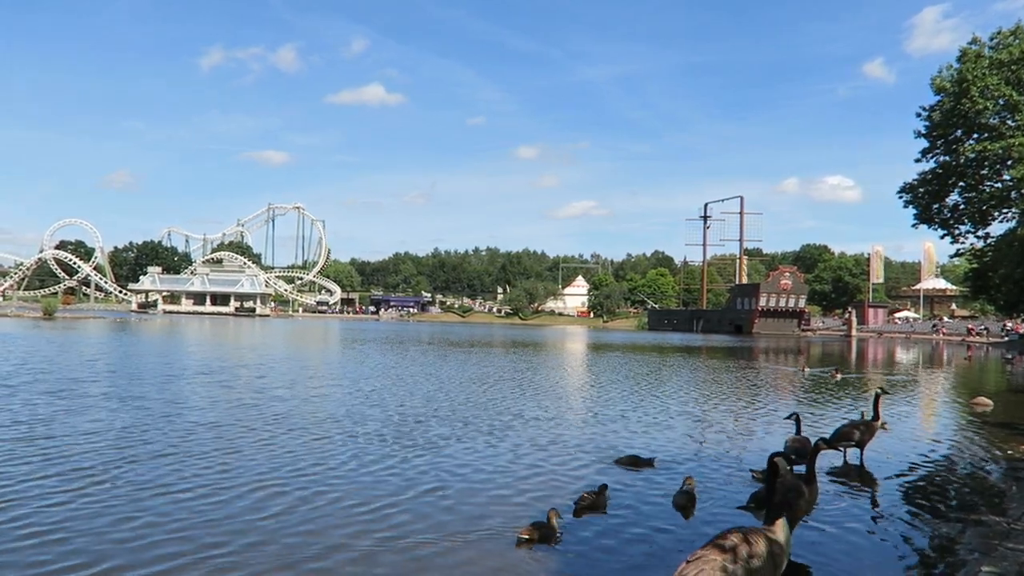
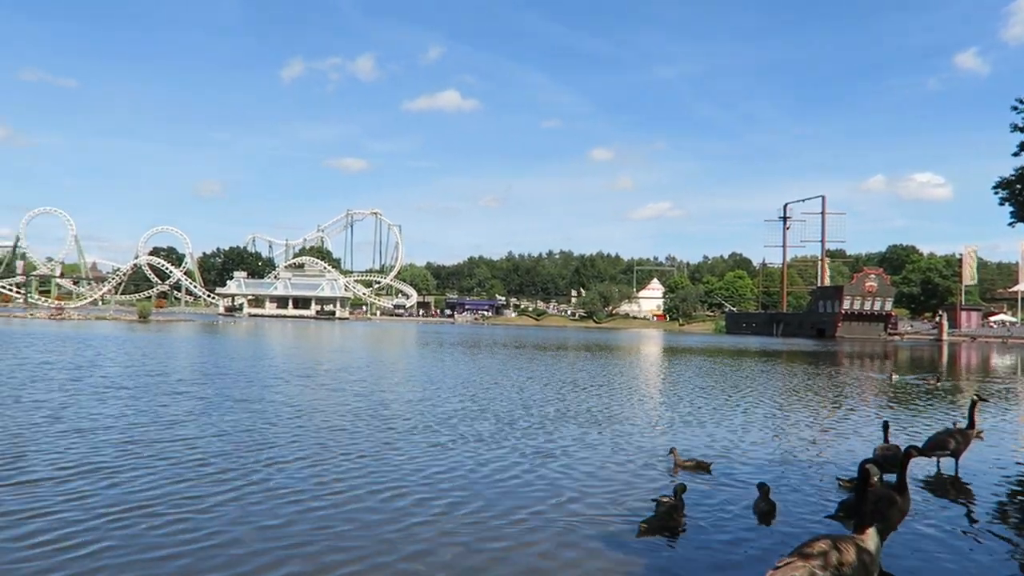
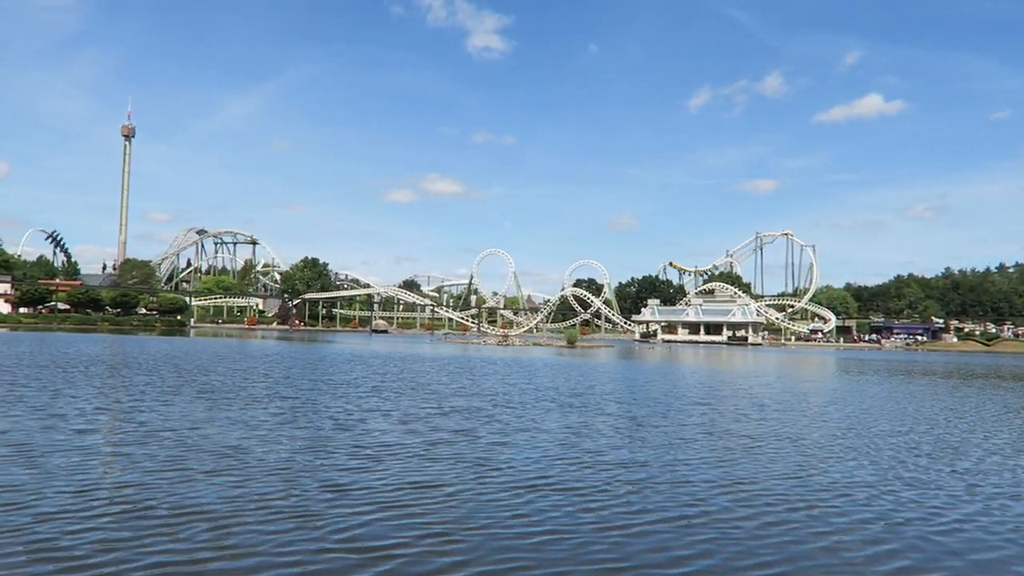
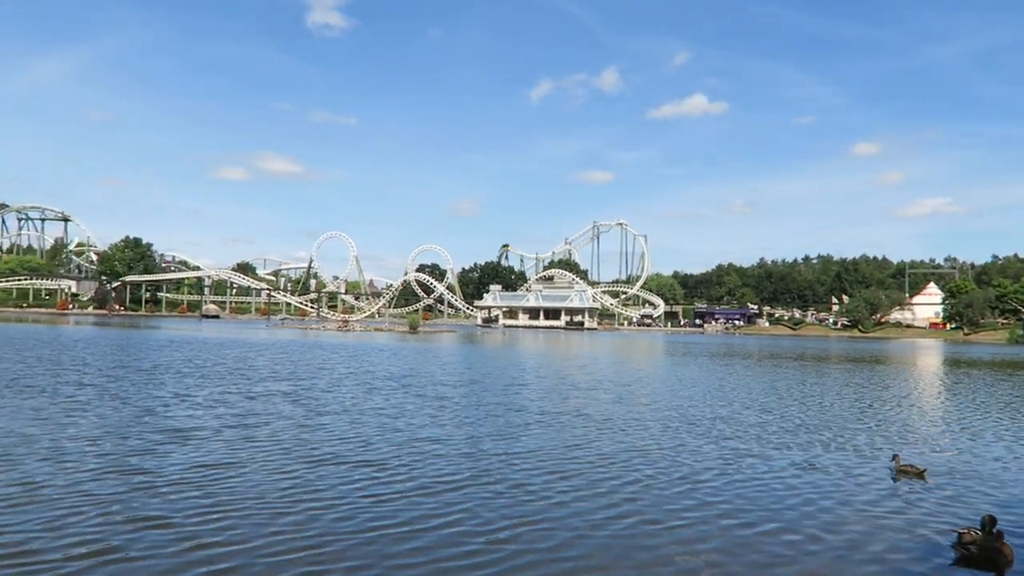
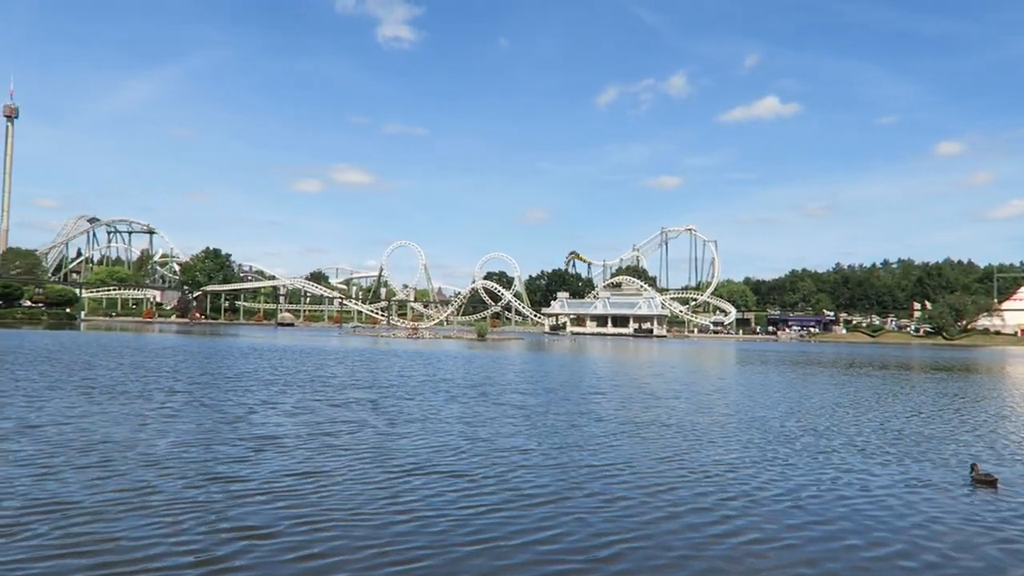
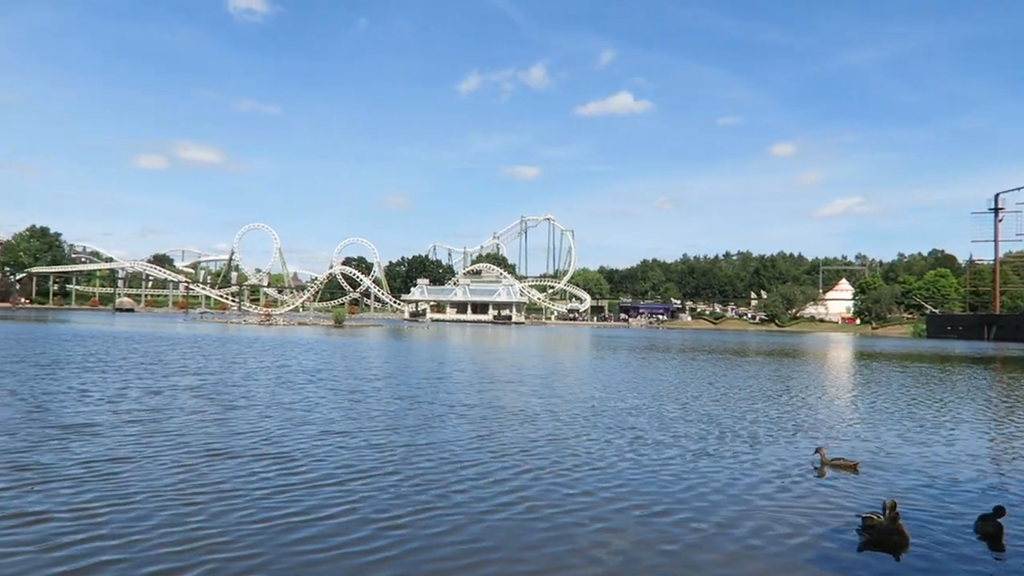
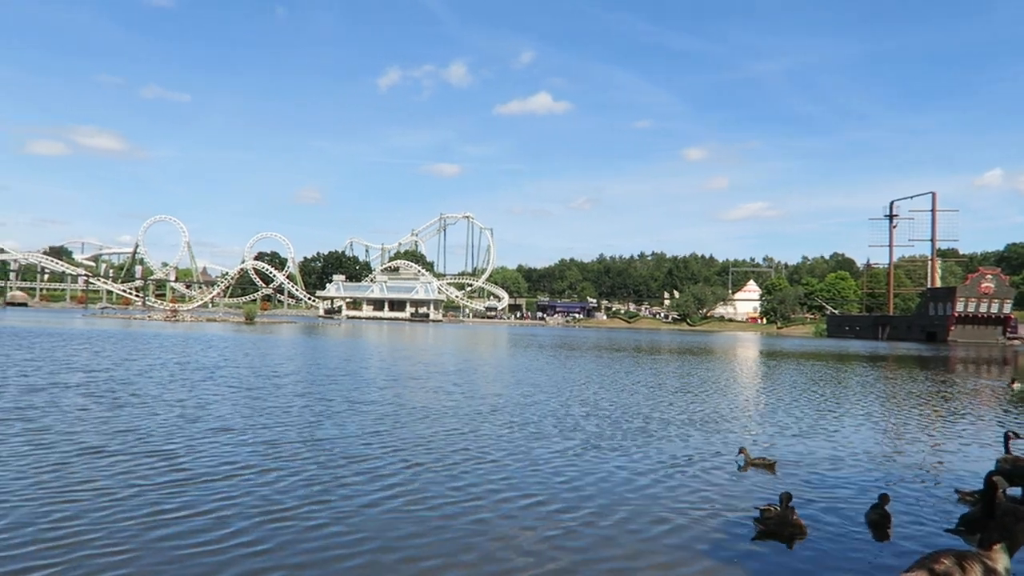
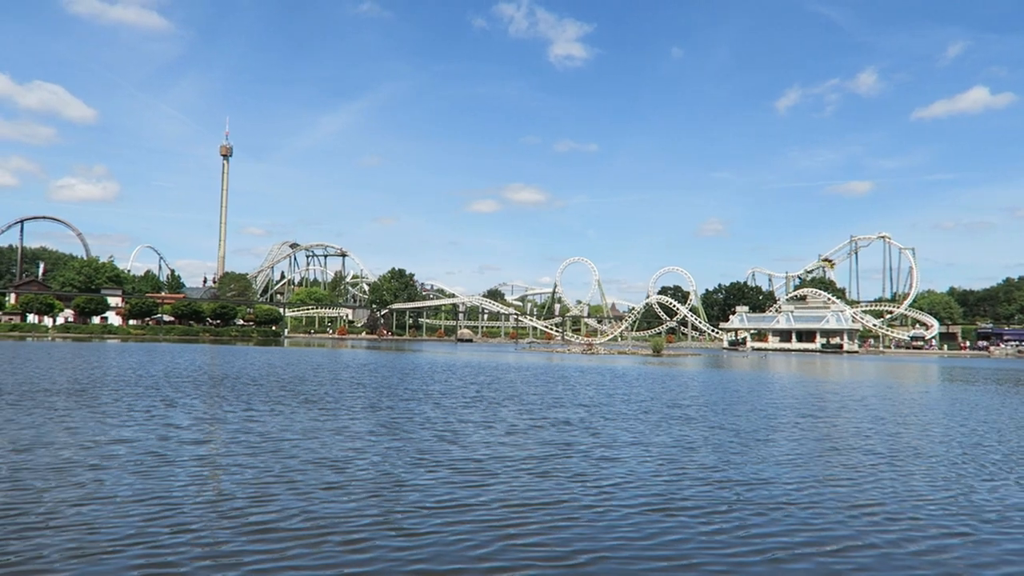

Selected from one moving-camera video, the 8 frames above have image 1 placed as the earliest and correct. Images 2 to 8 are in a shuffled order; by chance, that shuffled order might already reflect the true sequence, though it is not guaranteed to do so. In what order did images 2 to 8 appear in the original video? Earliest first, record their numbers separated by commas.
2, 7, 6, 4, 5, 3, 8
